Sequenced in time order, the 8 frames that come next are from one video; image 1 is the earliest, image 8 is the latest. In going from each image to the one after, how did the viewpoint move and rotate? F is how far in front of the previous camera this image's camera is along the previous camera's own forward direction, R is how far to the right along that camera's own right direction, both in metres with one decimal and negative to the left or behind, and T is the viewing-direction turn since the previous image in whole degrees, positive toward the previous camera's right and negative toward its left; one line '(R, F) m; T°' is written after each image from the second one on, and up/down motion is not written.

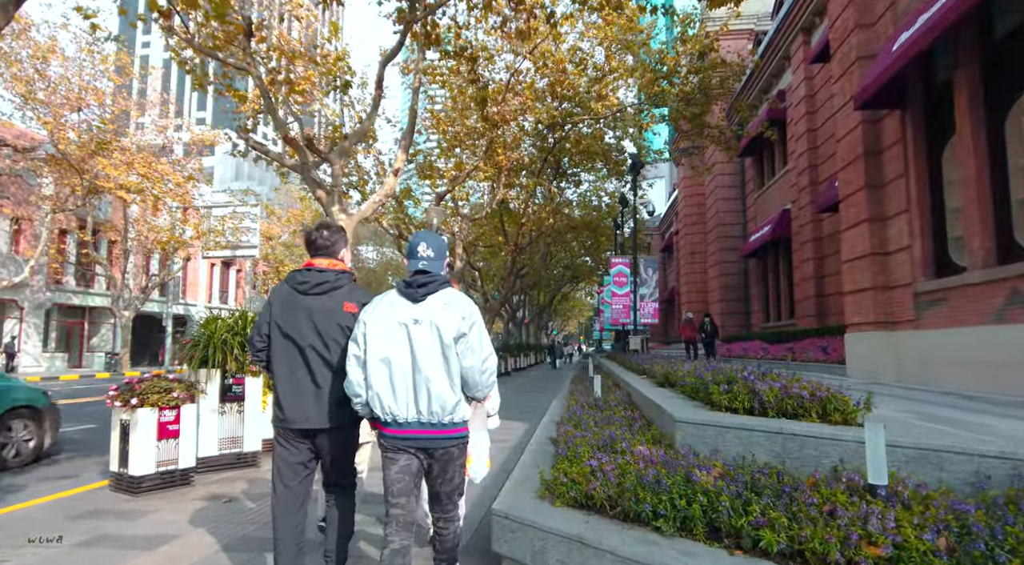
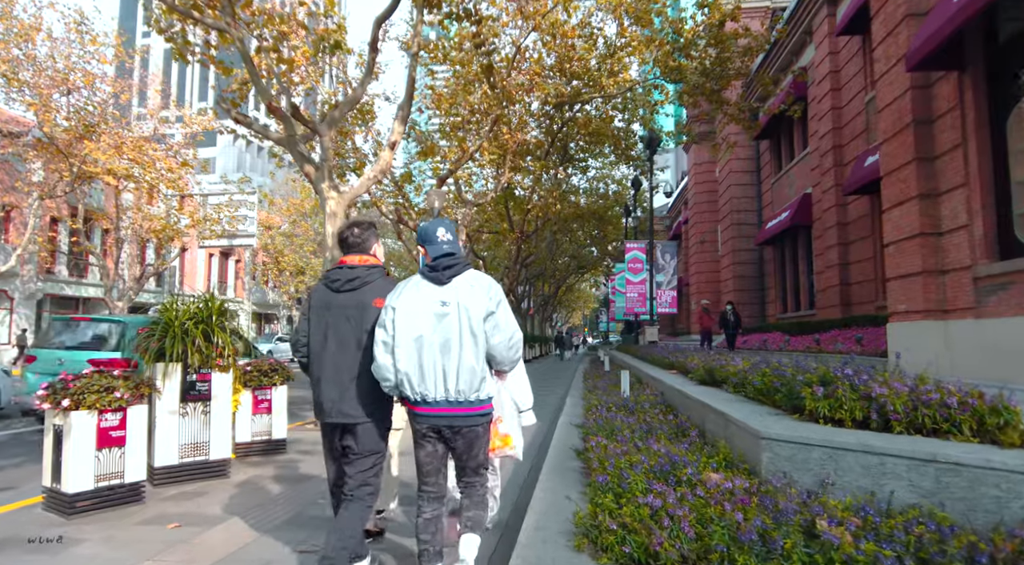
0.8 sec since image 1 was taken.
(-0.1, +1.0) m; 0°
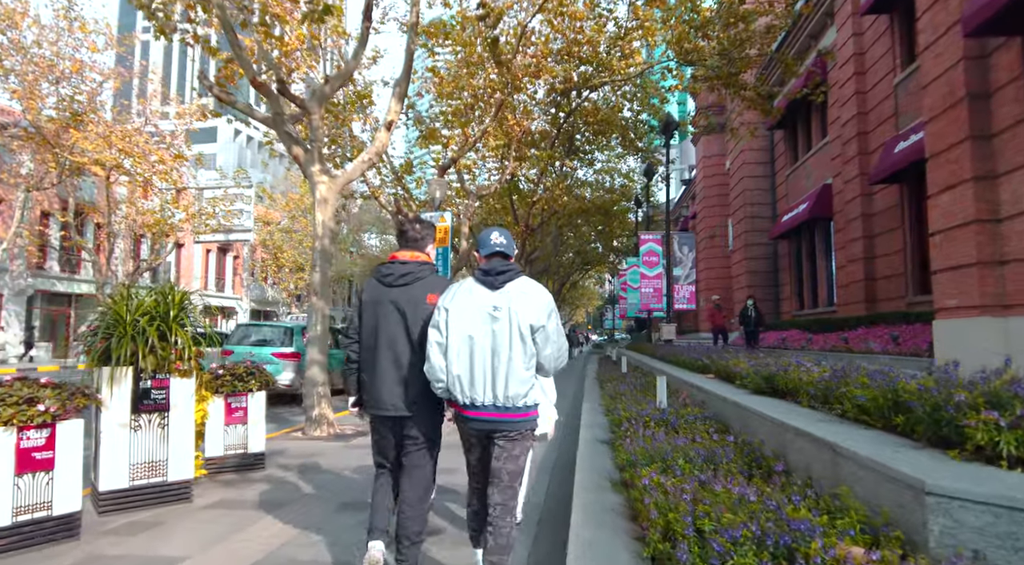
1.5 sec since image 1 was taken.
(-0.1, +0.9) m; 0°
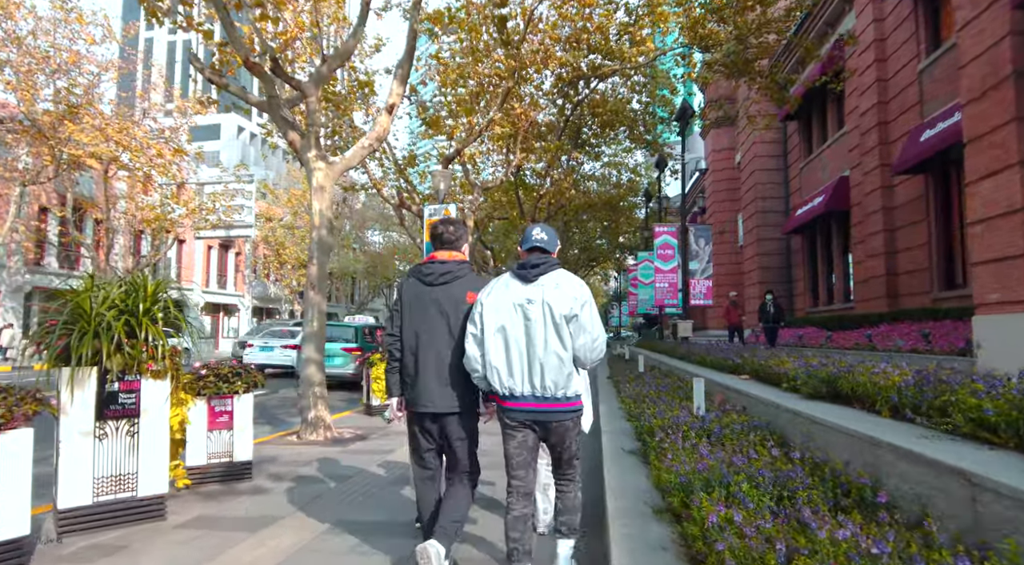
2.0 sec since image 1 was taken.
(-0.1, +0.6) m; 0°
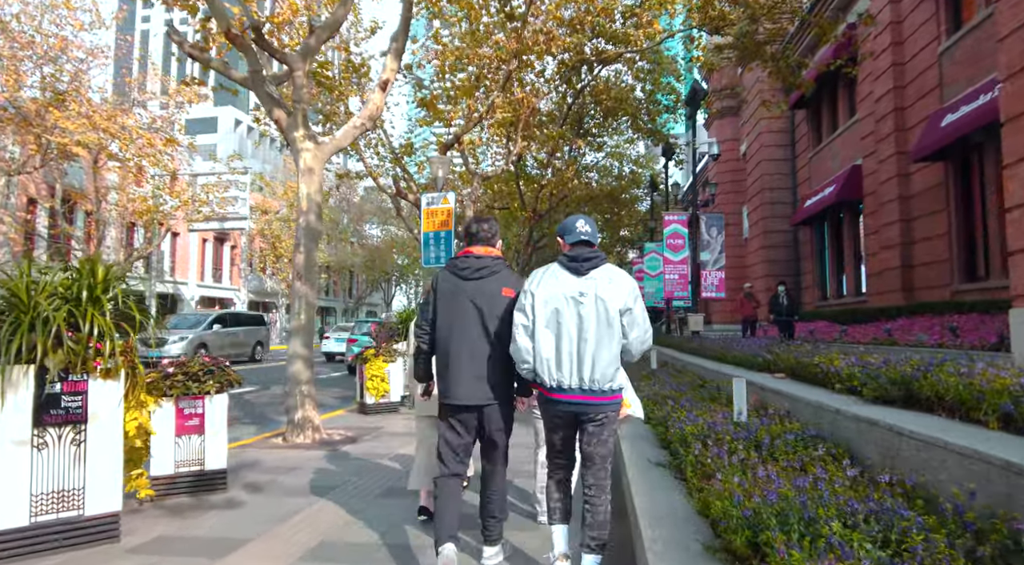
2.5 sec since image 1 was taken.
(-0.1, +0.6) m; 0°
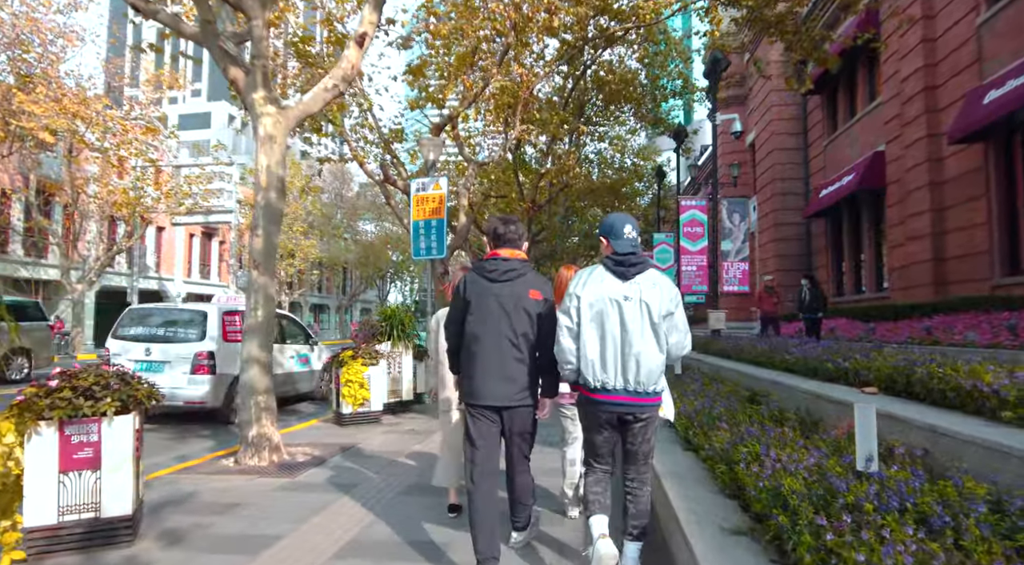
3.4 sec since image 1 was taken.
(0.0, +1.2) m; 0°
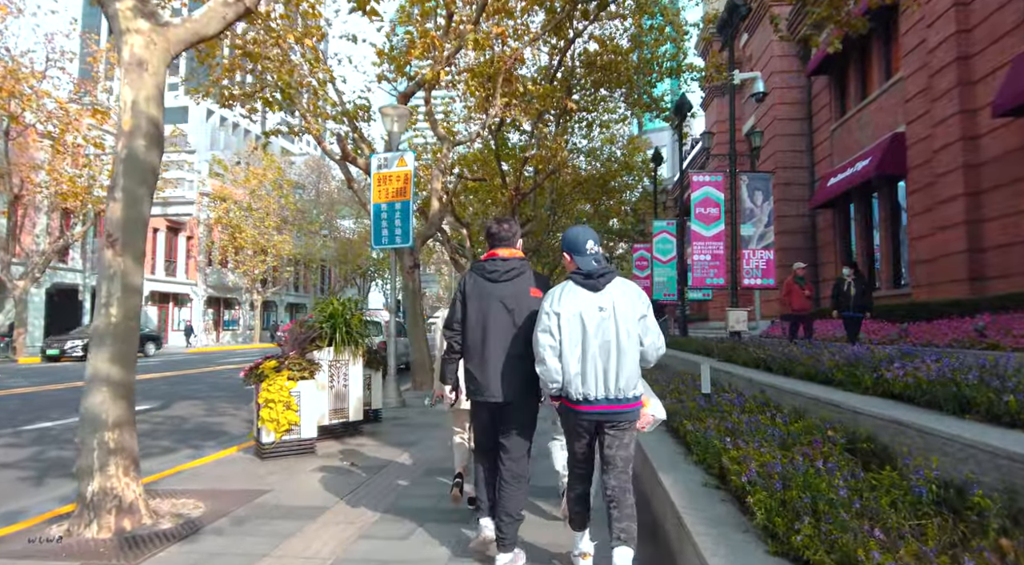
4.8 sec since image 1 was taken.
(+0.1, +1.7) m; +1°
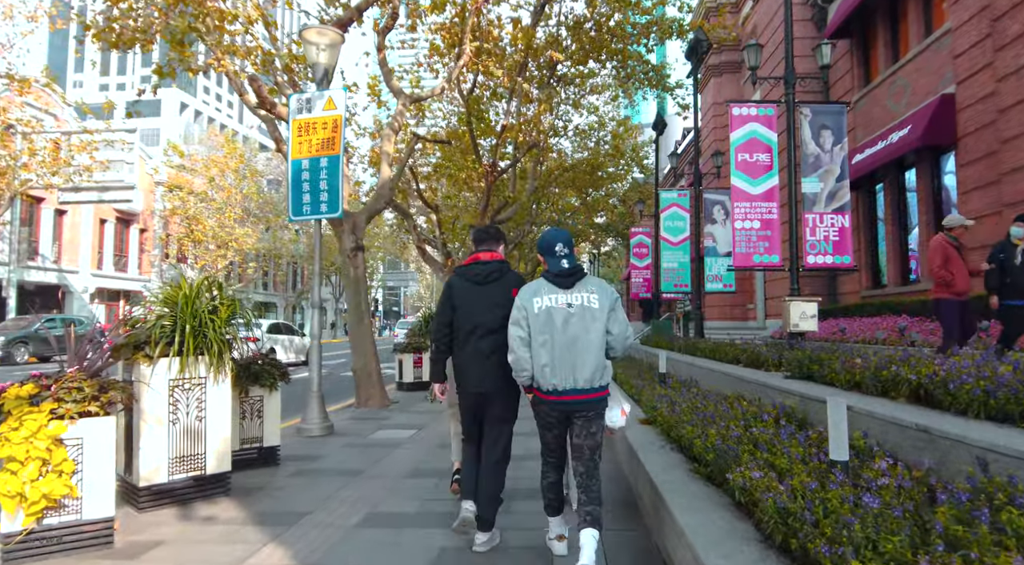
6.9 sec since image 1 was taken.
(+0.2, +2.5) m; +1°
